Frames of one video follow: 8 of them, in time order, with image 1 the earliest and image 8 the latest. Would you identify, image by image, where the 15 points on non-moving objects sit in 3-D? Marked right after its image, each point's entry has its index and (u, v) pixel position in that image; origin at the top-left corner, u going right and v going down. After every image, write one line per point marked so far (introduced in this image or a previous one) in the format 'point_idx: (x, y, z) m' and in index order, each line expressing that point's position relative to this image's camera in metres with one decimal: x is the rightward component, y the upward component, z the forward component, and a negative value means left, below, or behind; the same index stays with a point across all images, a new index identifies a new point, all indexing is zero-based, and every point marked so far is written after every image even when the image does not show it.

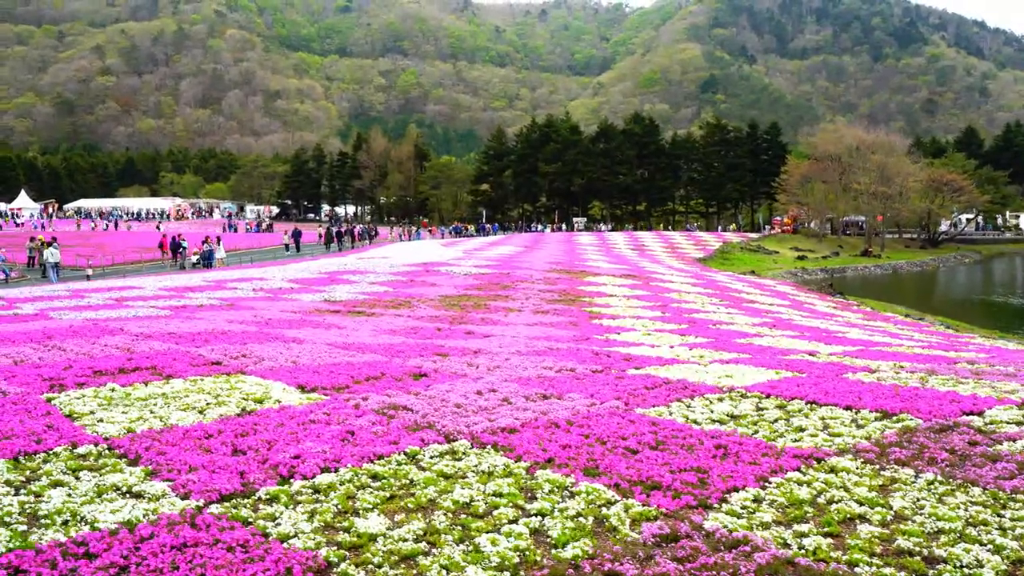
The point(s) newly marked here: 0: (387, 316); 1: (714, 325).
0: (-2.3, -0.5, +16.3) m
1: (+4.0, -0.7, +17.2) m
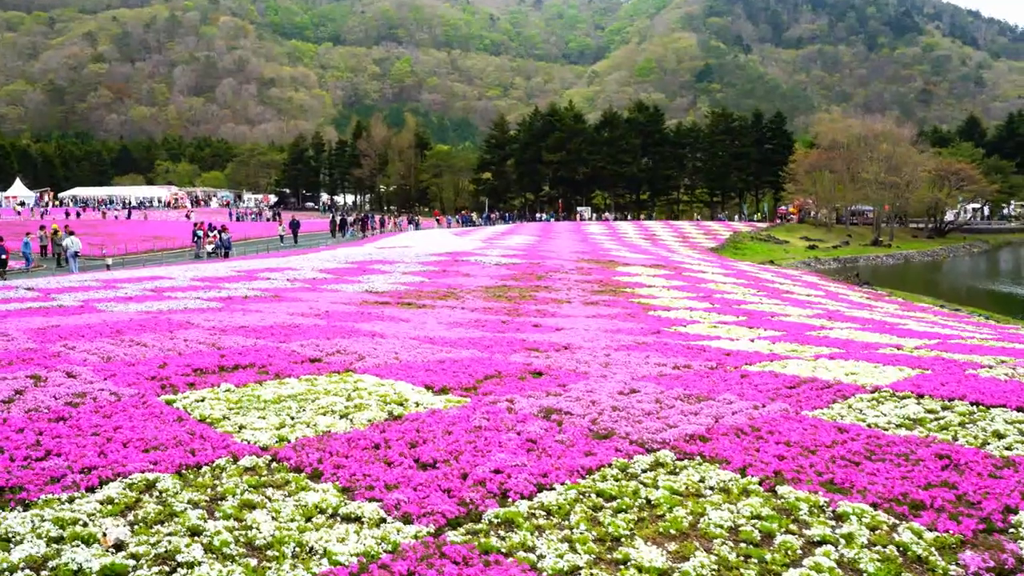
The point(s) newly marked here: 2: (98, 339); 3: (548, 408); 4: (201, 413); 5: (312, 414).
0: (-1.3, -0.4, +15.8) m
1: (+5.1, -0.5, +16.7) m
2: (-4.5, -0.6, +9.3) m
3: (+0.3, -0.8, +6.0) m
4: (-2.1, -0.8, +5.8) m
5: (-1.3, -0.8, +5.8) m
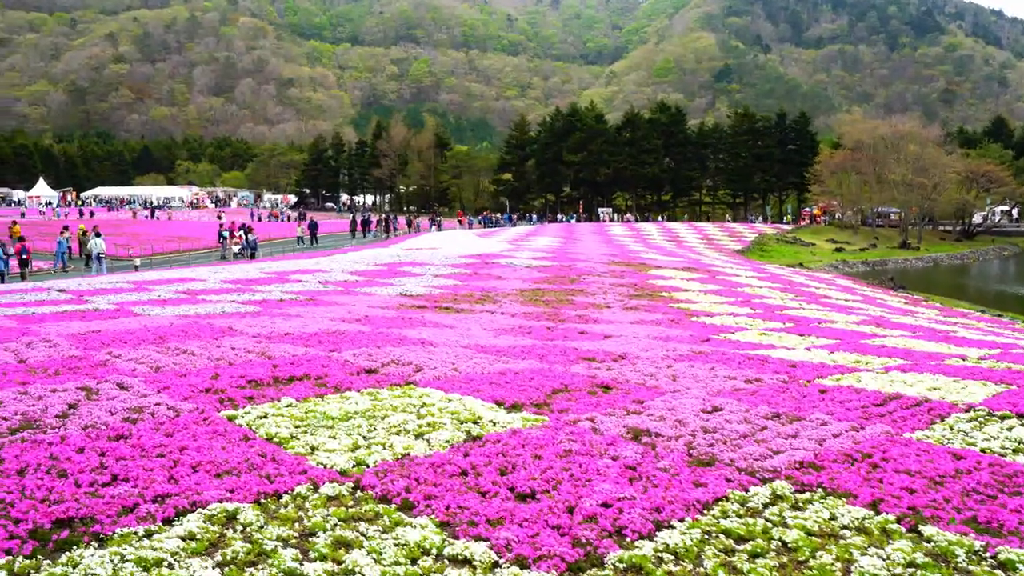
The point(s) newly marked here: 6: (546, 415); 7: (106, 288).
0: (-0.5, -0.4, +15.4) m
1: (+5.8, -0.7, +16.3) m
2: (-3.9, -0.6, +9.1) m
3: (+0.8, -0.9, +5.6) m
4: (-1.6, -0.9, +5.4) m
5: (-0.8, -0.9, +5.4) m
6: (+0.2, -0.9, +6.1) m
7: (-8.8, 0.0, +18.7) m
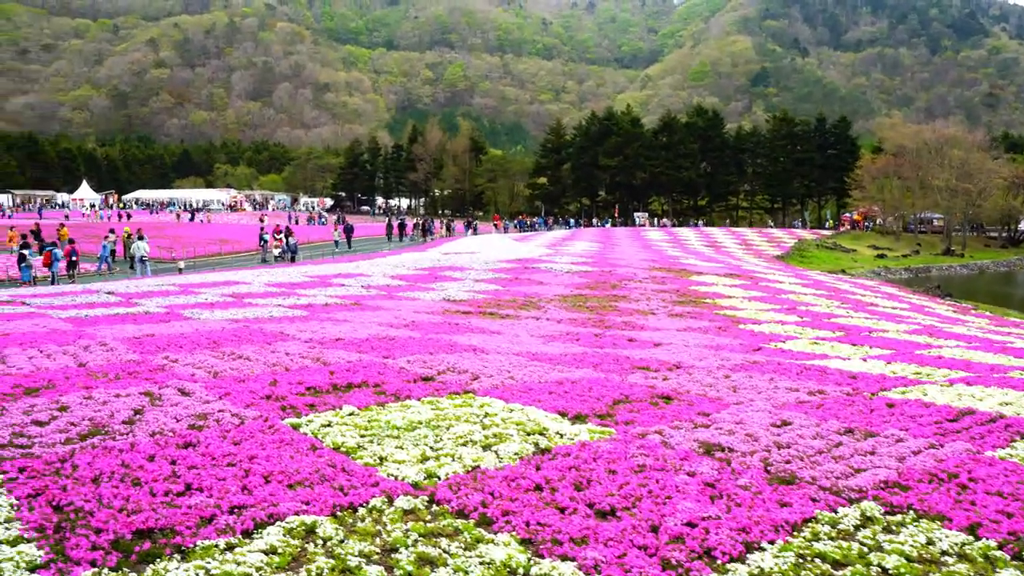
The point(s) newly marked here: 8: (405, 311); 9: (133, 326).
0: (+0.3, -0.5, +15.4) m
1: (+6.6, -0.8, +15.9) m
2: (-3.3, -0.7, +9.1) m
3: (+1.2, -1.0, +5.5) m
4: (-1.1, -1.0, +5.4) m
5: (-0.4, -1.0, +5.4) m
6: (+0.7, -1.0, +6.0) m
7: (-7.9, -0.1, +18.9) m
8: (-1.9, -0.4, +15.2) m
9: (-5.1, -0.5, +11.7) m
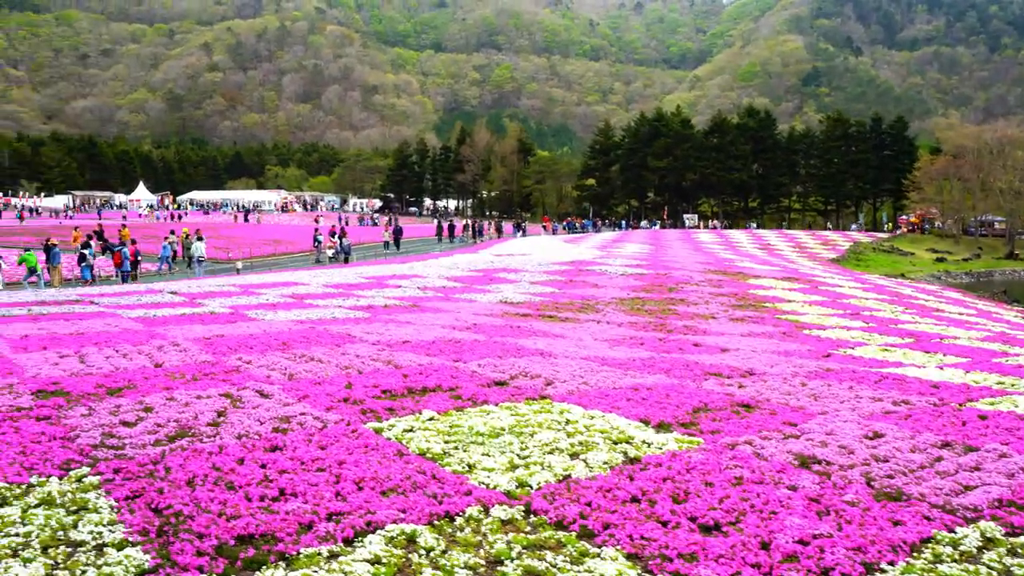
0: (+1.3, -0.6, +15.2) m
1: (+7.7, -0.9, +15.5) m
2: (-2.6, -0.7, +9.2) m
3: (+1.8, -1.0, +5.3) m
4: (-0.6, -1.0, +5.3) m
5: (+0.2, -1.0, +5.3) m
6: (+1.3, -1.0, +5.8) m
7: (-6.6, -0.1, +19.2) m
8: (-0.8, -0.4, +15.2) m
9: (-4.3, -0.5, +11.9) m
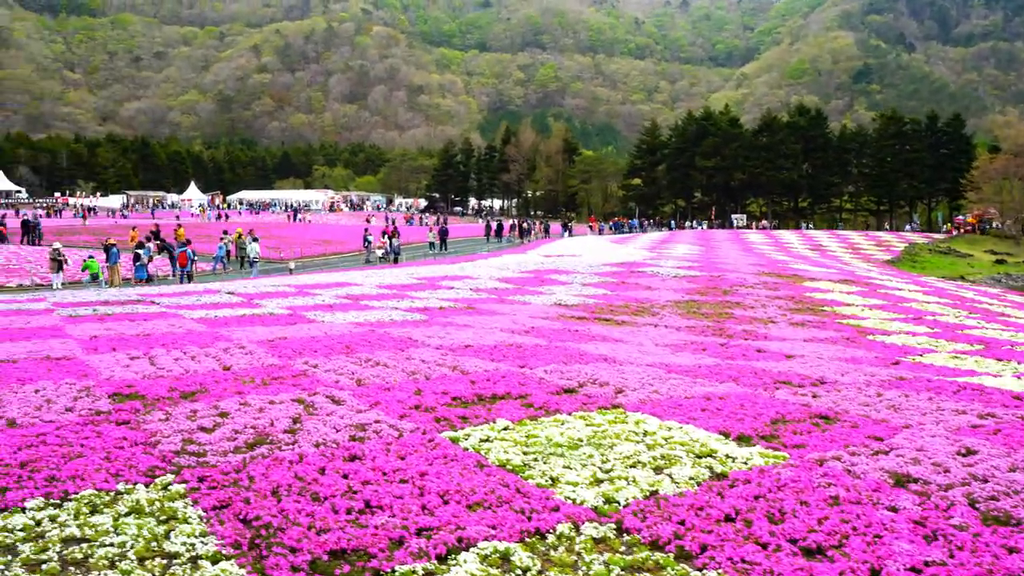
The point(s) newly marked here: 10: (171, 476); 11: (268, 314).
0: (+2.3, -0.7, +15.0) m
1: (+8.7, -1.0, +15.0) m
2: (-1.9, -0.7, +9.2) m
3: (+2.3, -1.1, +5.1) m
4: (-0.1, -1.0, +5.3) m
5: (+0.7, -1.1, +5.2) m
6: (+1.8, -1.1, +5.7) m
7: (-5.4, -0.1, +19.4) m
8: (+0.2, -0.5, +15.1) m
9: (-3.4, -0.6, +12.0) m
10: (-1.9, -1.1, +4.9) m
11: (-4.0, -0.4, +14.4) m
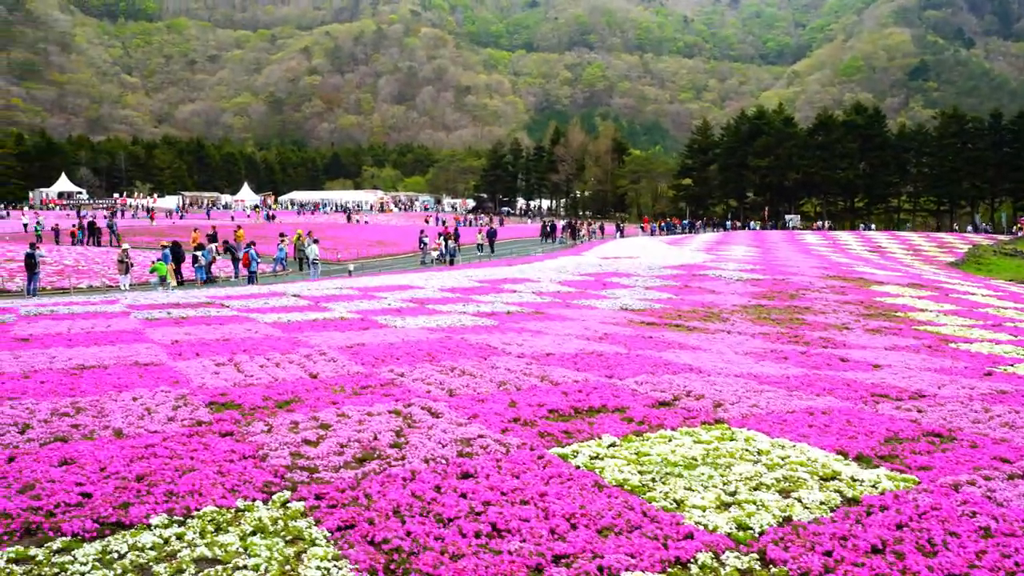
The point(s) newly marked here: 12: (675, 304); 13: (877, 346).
0: (+3.5, -0.8, +14.8) m
1: (+9.9, -1.1, +14.3) m
2: (-1.0, -0.8, +9.1) m
3: (+2.9, -1.2, +4.8) m
4: (+0.6, -1.1, +5.1) m
5: (+1.3, -1.2, +5.0) m
6: (+2.5, -1.2, +5.4) m
7: (-4.0, -0.1, +19.5) m
8: (+1.4, -0.6, +15.0) m
9: (-2.4, -0.6, +12.0) m
10: (-1.3, -1.1, +4.8) m
11: (-2.9, -0.5, +14.4) m
12: (+3.6, -0.4, +19.0) m
13: (+6.0, -0.9, +14.1) m
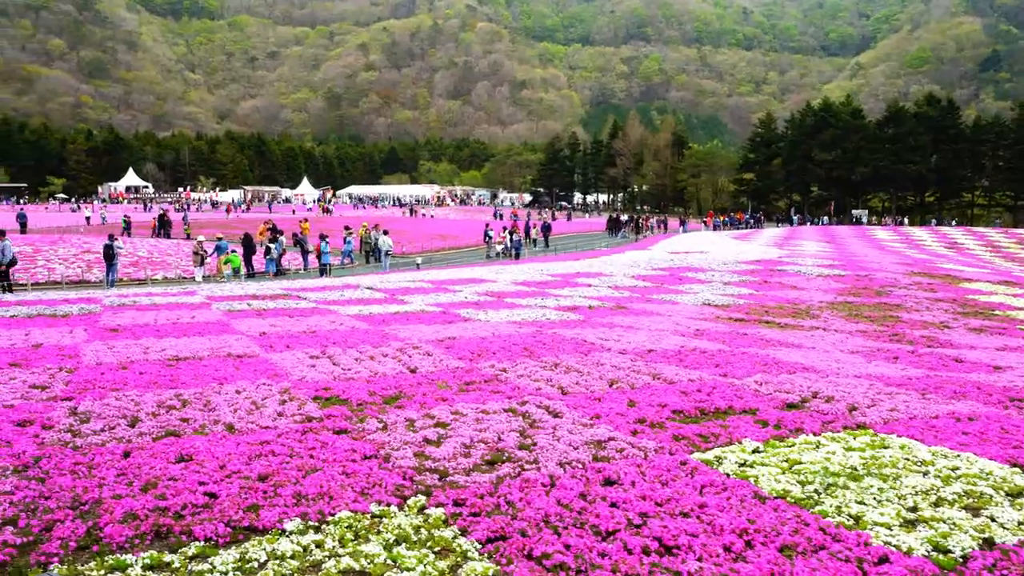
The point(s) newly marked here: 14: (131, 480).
0: (+4.9, -0.7, +14.1) m
1: (+11.2, -1.1, +13.3) m
2: (+0.1, -0.7, +8.8) m
3: (+3.7, -1.2, +4.2) m
4: (+1.4, -1.1, +4.7) m
5: (+2.1, -1.1, +4.5) m
6: (+3.3, -1.1, +4.8) m
7: (-2.3, 0.0, +19.3) m
8: (+2.8, -0.5, +14.4) m
9: (-1.2, -0.5, +11.7) m
10: (-0.5, -1.1, +4.5) m
11: (-1.5, -0.4, +14.1) m
12: (+5.2, -0.3, +18.3) m
13: (+7.3, -0.9, +13.3) m
14: (-2.1, -1.1, +4.8) m
